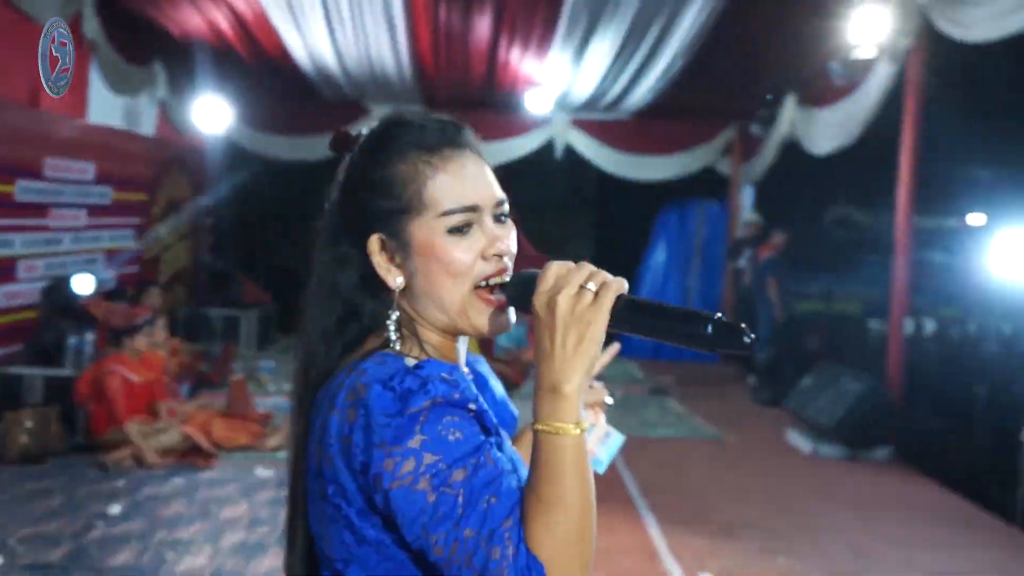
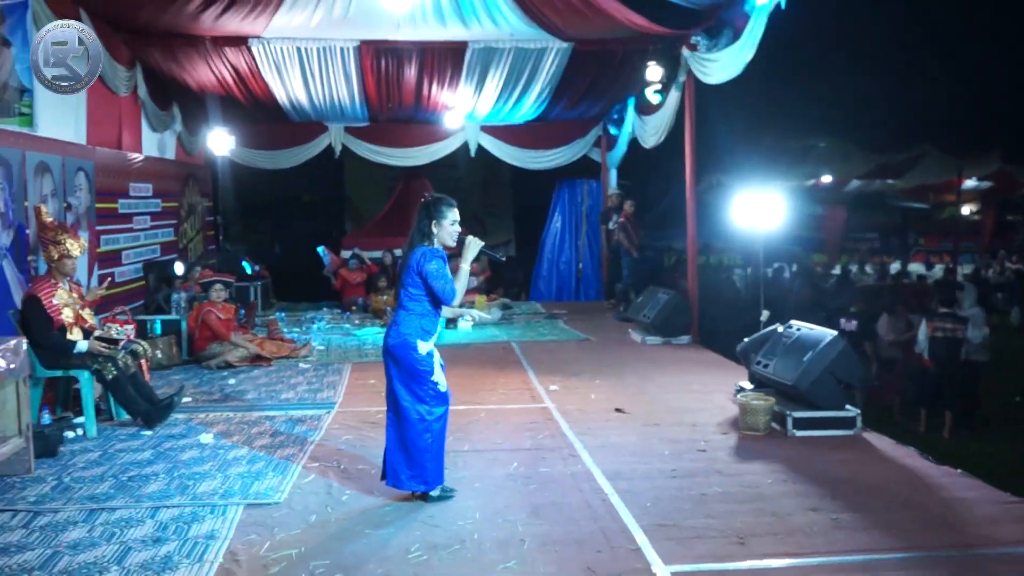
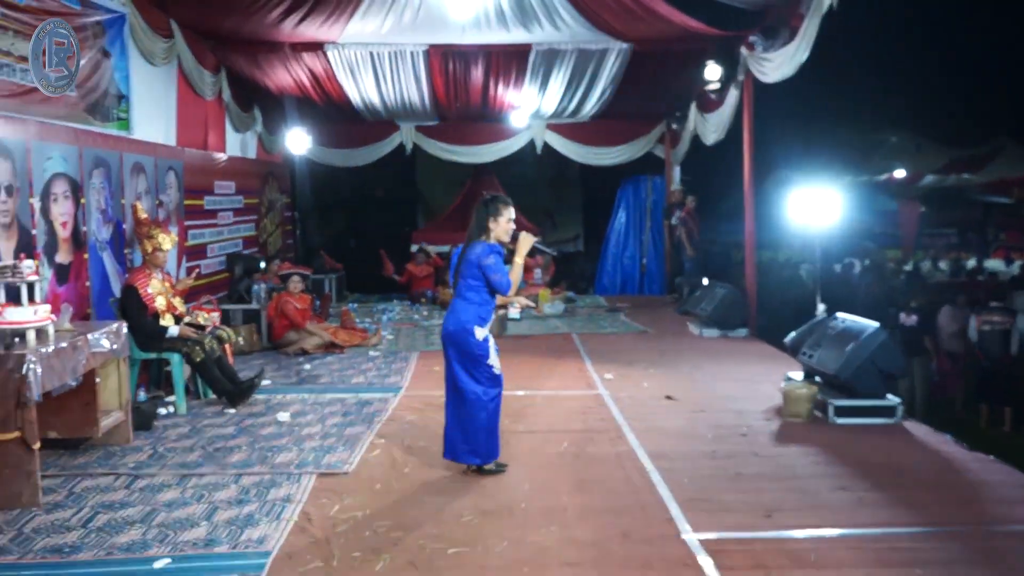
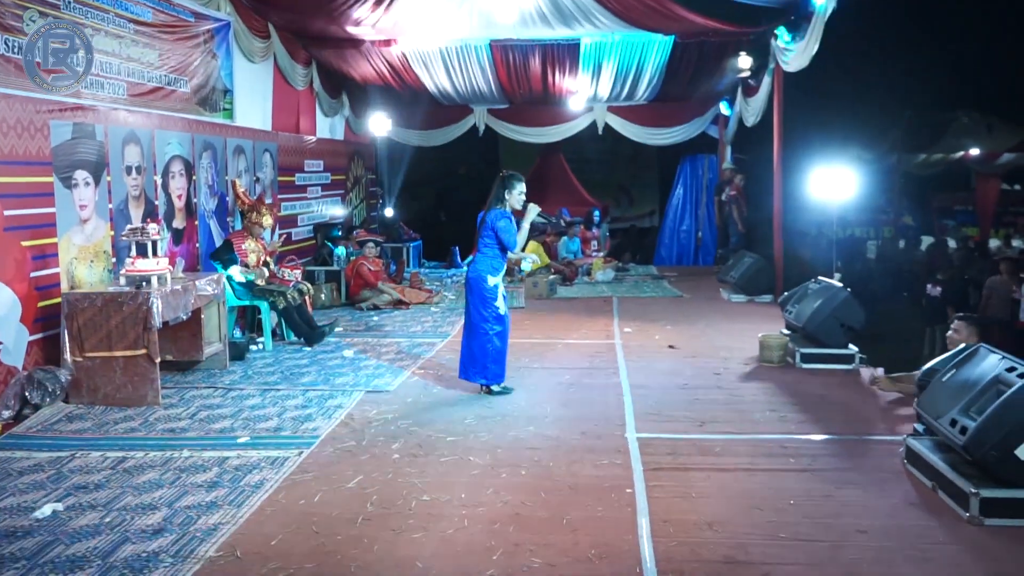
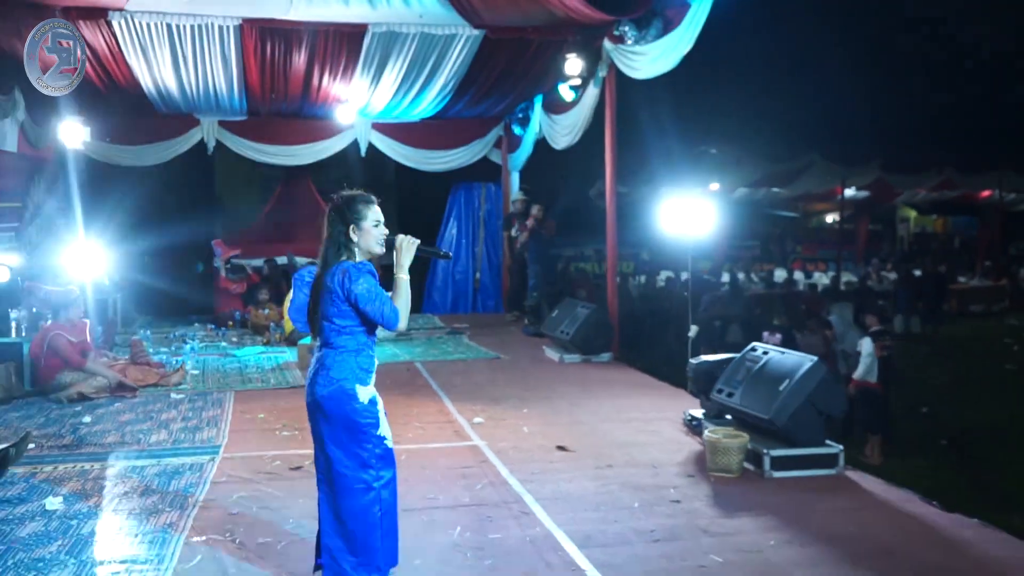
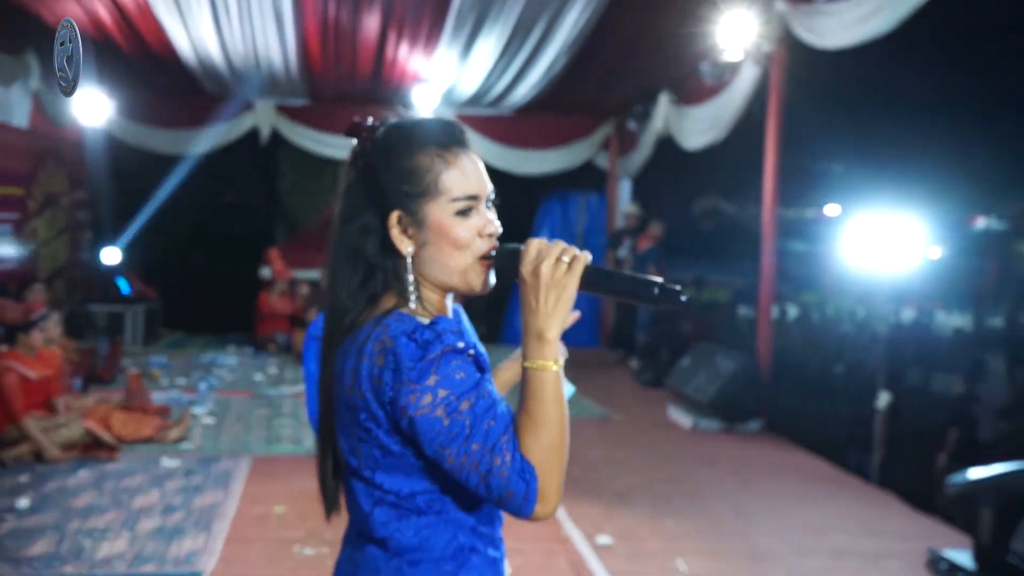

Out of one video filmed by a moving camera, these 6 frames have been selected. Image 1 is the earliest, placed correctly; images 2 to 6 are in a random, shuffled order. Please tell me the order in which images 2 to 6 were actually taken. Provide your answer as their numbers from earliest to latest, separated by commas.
6, 5, 2, 3, 4
